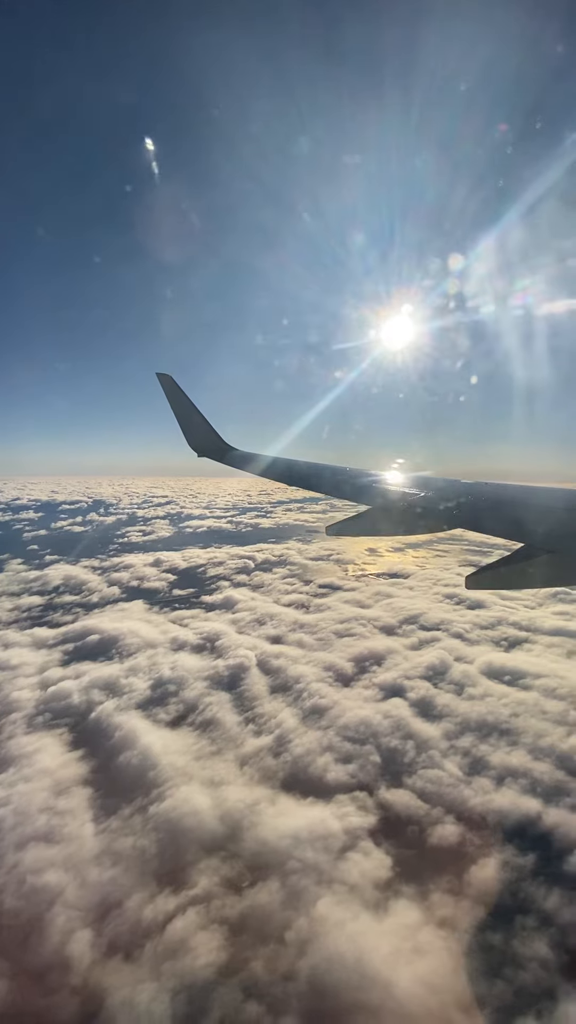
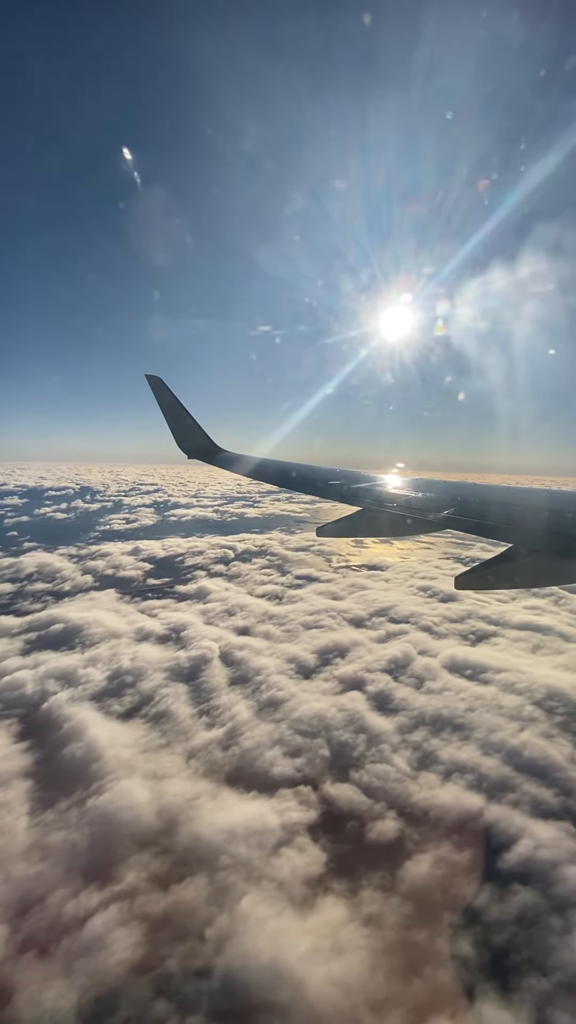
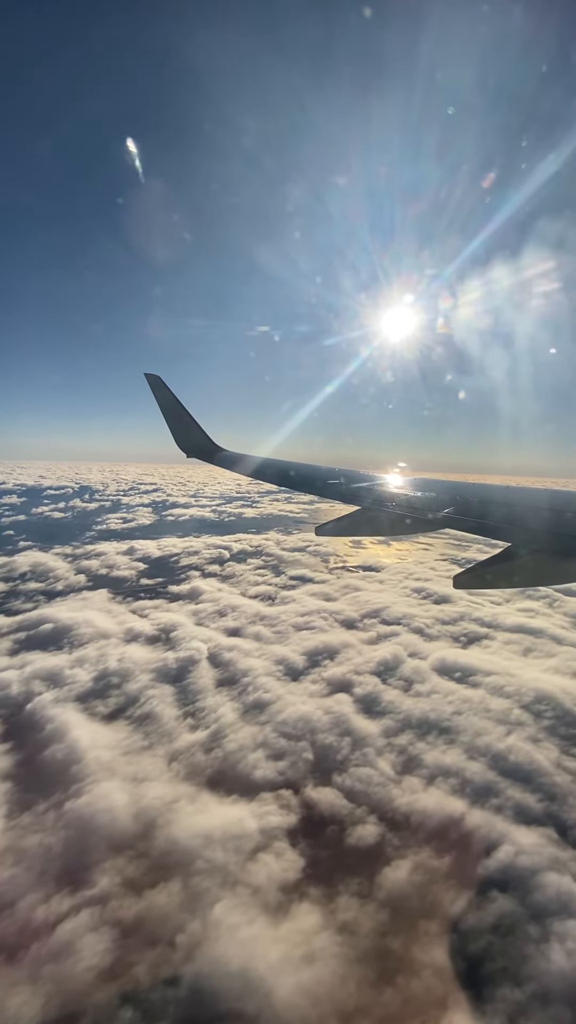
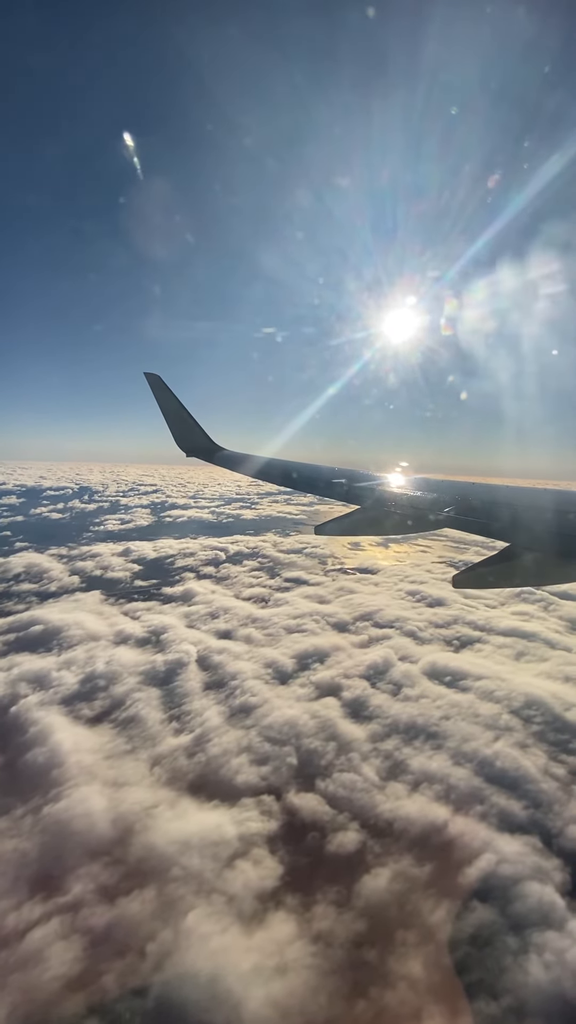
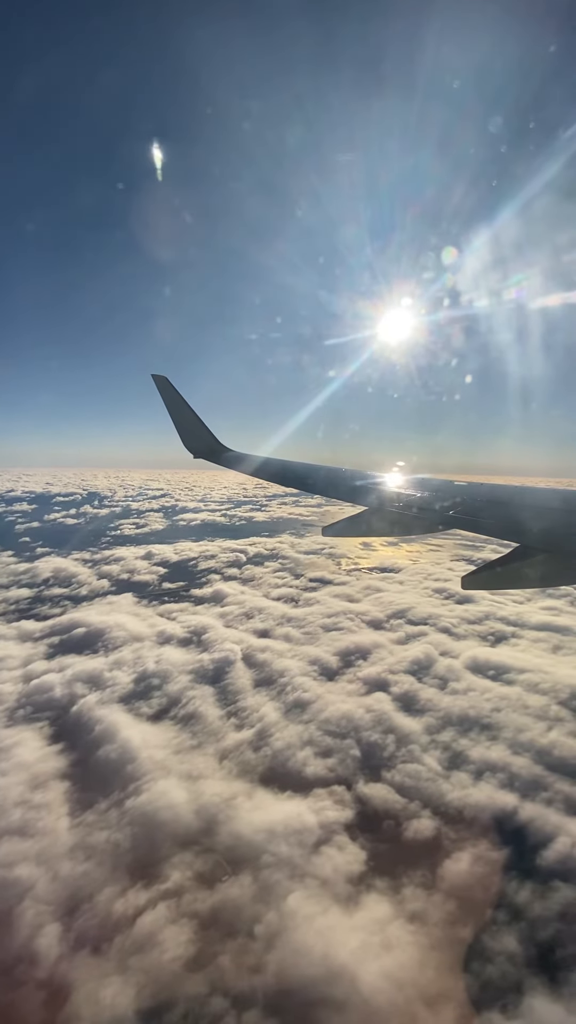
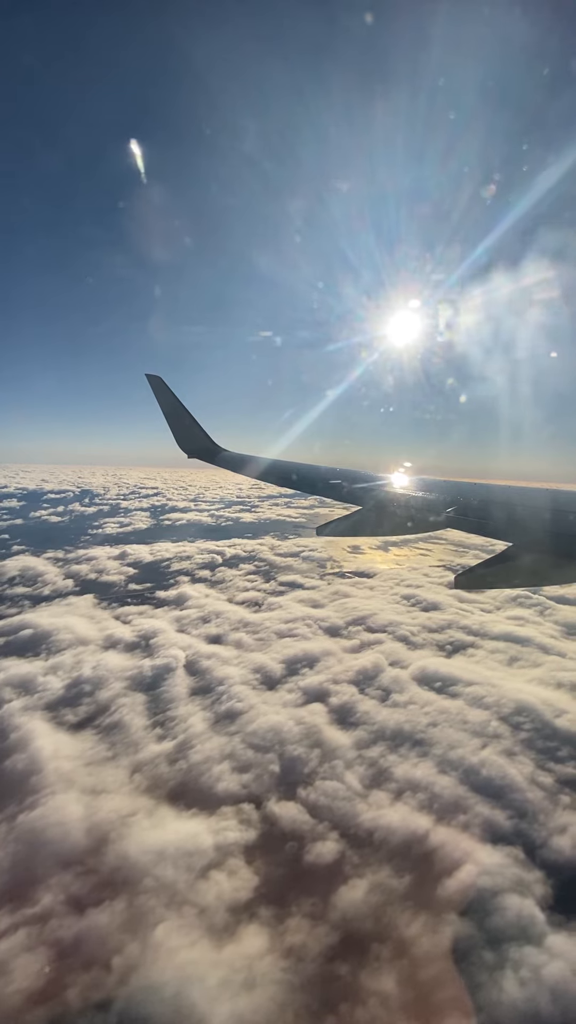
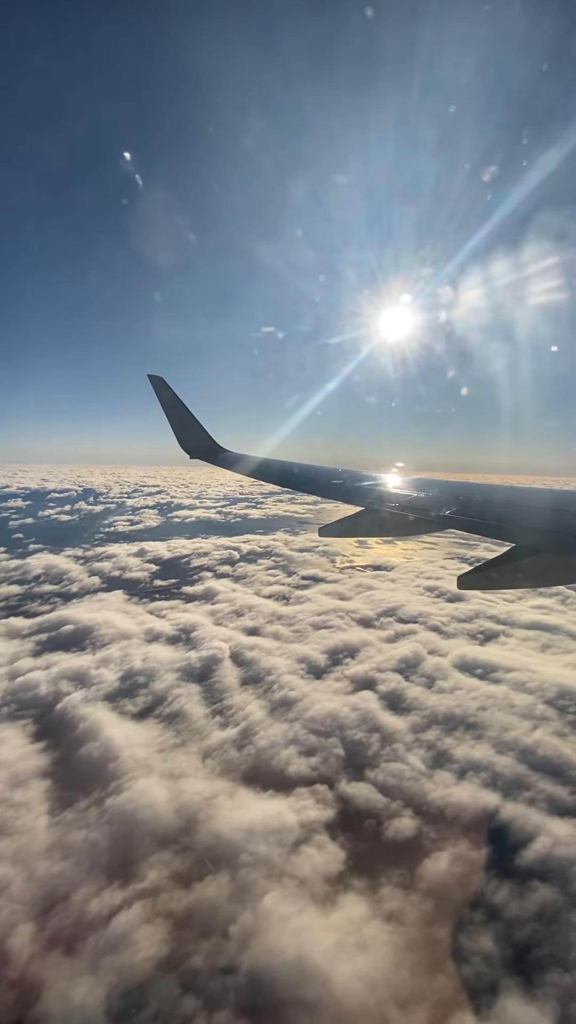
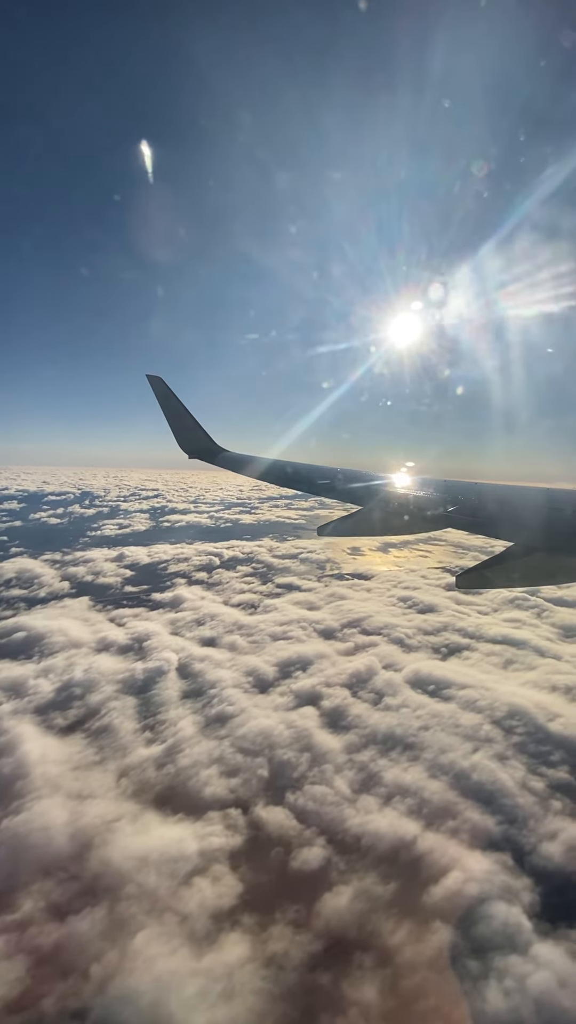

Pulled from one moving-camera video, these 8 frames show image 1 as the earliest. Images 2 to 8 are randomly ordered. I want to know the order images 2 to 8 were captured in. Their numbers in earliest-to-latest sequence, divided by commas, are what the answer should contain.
5, 7, 2, 3, 4, 6, 8
